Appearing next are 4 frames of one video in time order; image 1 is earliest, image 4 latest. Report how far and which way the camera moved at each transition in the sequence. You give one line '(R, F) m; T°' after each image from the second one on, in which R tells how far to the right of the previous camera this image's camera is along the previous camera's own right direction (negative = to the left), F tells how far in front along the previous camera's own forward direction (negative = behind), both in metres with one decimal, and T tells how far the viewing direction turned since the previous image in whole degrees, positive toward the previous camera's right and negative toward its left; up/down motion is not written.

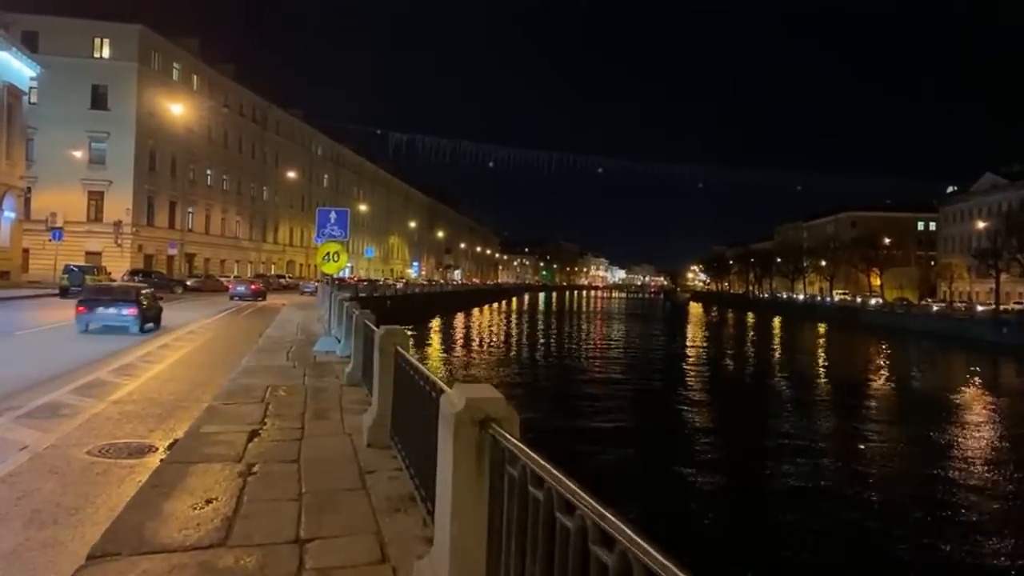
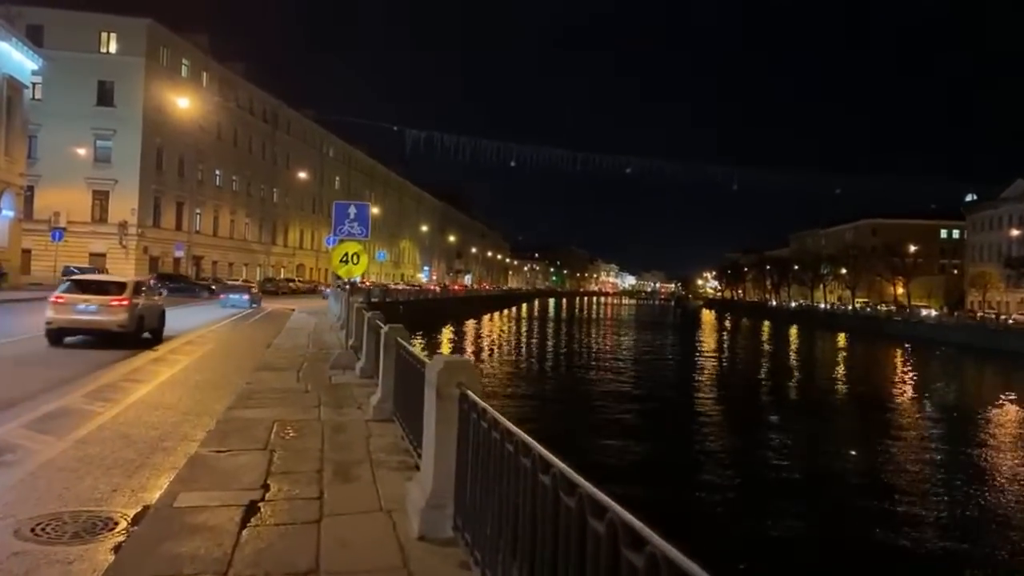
(-0.6, +2.1) m; -1°
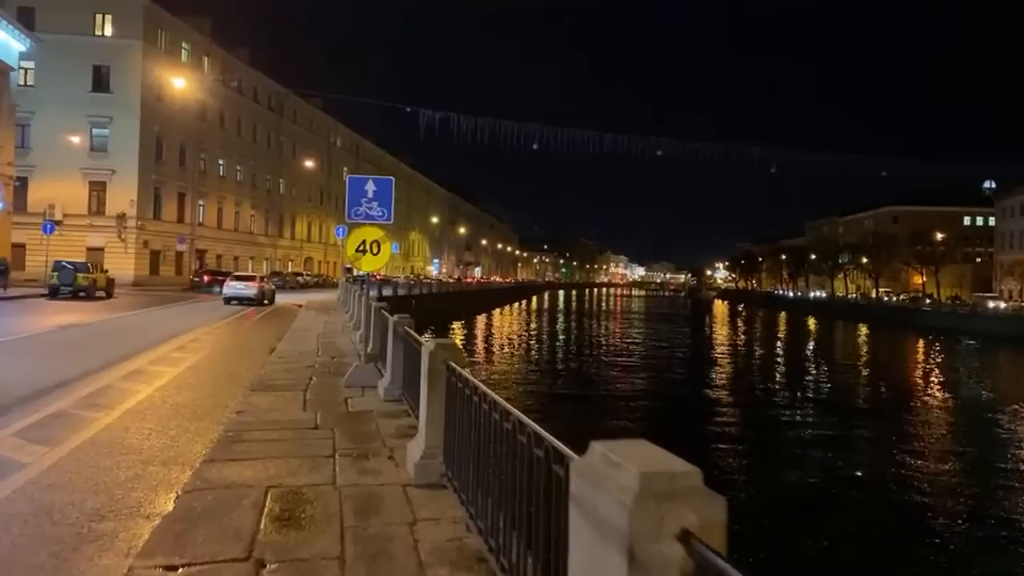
(-0.7, +2.6) m; -1°
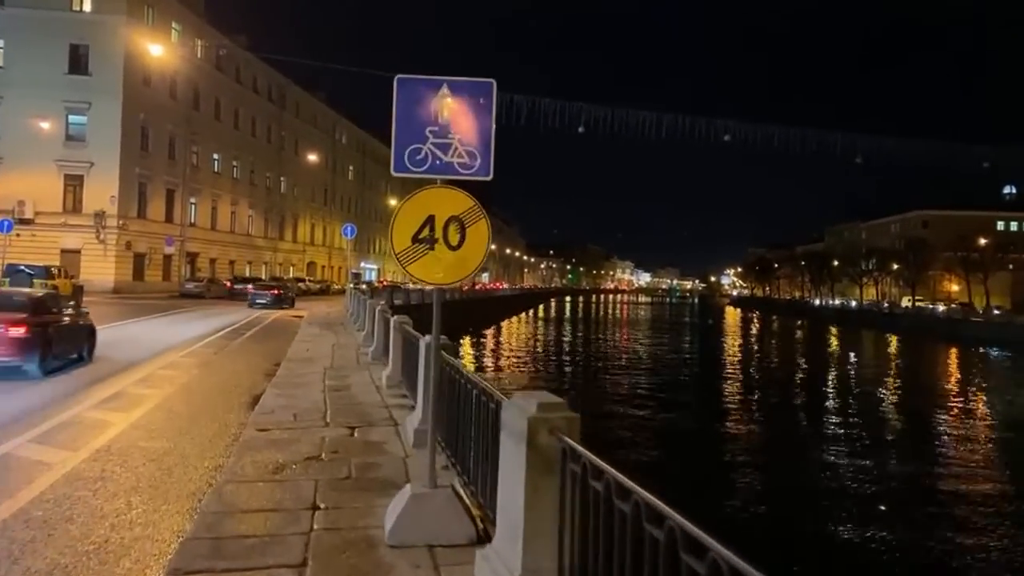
(-1.4, +5.4) m; 0°
